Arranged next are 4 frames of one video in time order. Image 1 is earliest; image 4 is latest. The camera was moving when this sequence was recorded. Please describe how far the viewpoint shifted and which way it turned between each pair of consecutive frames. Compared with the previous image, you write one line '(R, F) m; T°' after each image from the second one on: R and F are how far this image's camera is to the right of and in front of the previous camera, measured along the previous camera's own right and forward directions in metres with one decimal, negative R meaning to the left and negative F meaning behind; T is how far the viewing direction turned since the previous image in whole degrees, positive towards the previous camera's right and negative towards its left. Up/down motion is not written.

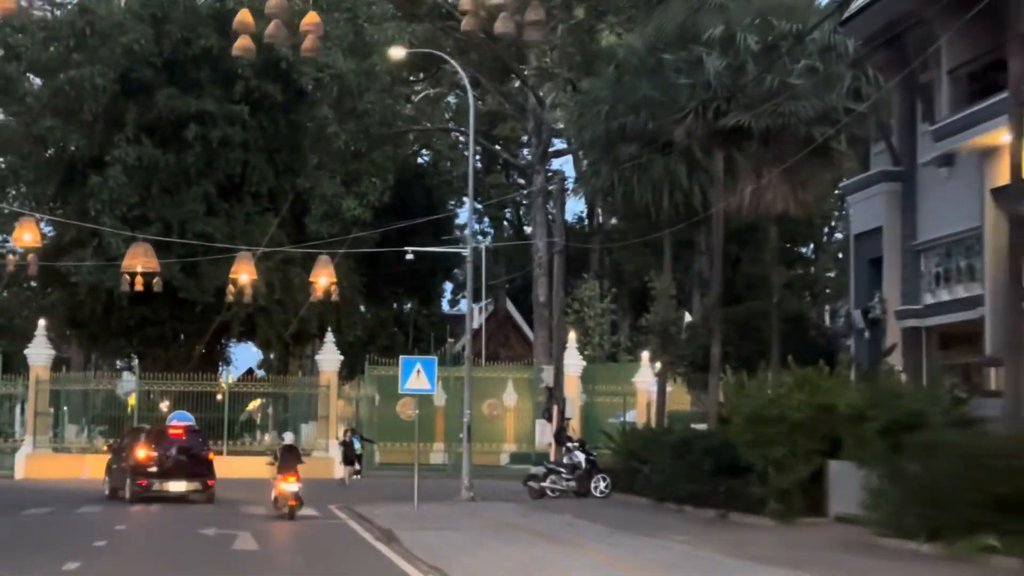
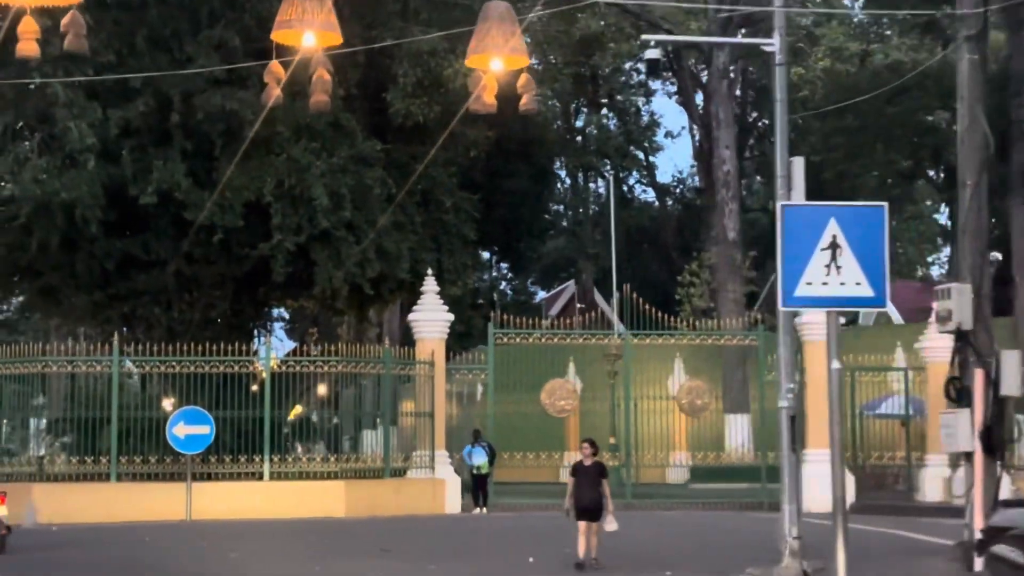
(-2.7, +13.8) m; -1°
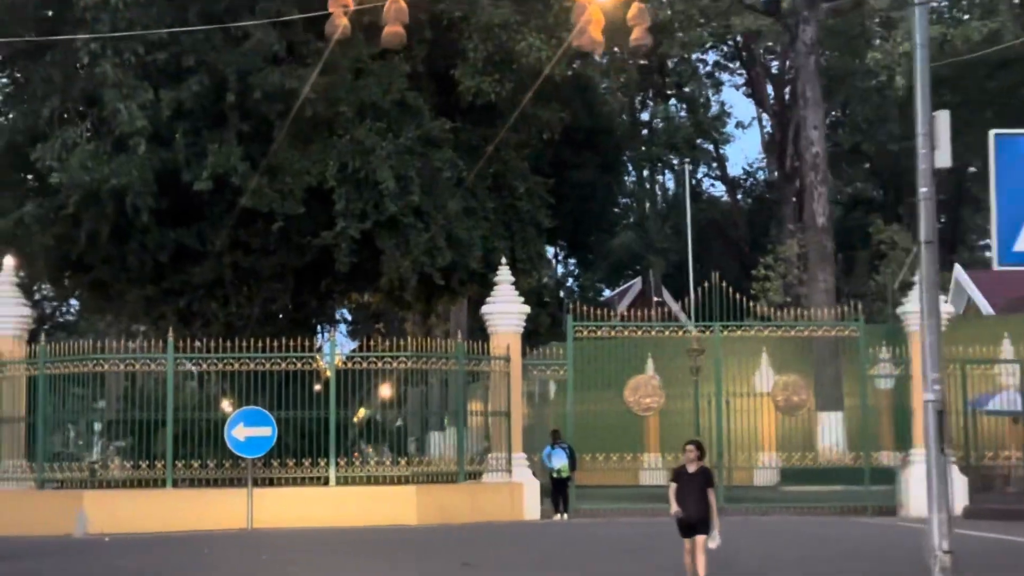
(-0.3, +1.5) m; -2°
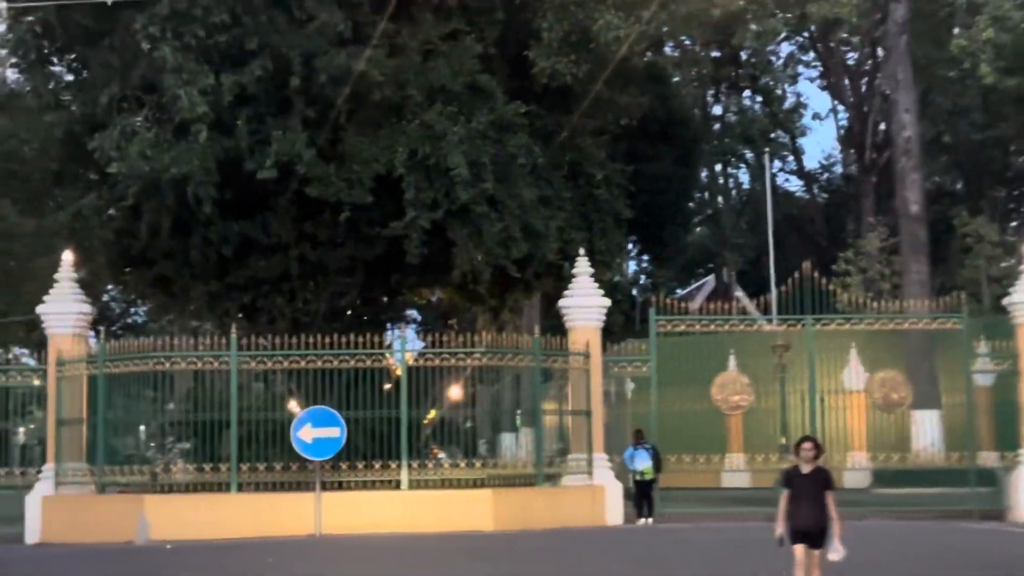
(-0.2, +1.1) m; -3°
